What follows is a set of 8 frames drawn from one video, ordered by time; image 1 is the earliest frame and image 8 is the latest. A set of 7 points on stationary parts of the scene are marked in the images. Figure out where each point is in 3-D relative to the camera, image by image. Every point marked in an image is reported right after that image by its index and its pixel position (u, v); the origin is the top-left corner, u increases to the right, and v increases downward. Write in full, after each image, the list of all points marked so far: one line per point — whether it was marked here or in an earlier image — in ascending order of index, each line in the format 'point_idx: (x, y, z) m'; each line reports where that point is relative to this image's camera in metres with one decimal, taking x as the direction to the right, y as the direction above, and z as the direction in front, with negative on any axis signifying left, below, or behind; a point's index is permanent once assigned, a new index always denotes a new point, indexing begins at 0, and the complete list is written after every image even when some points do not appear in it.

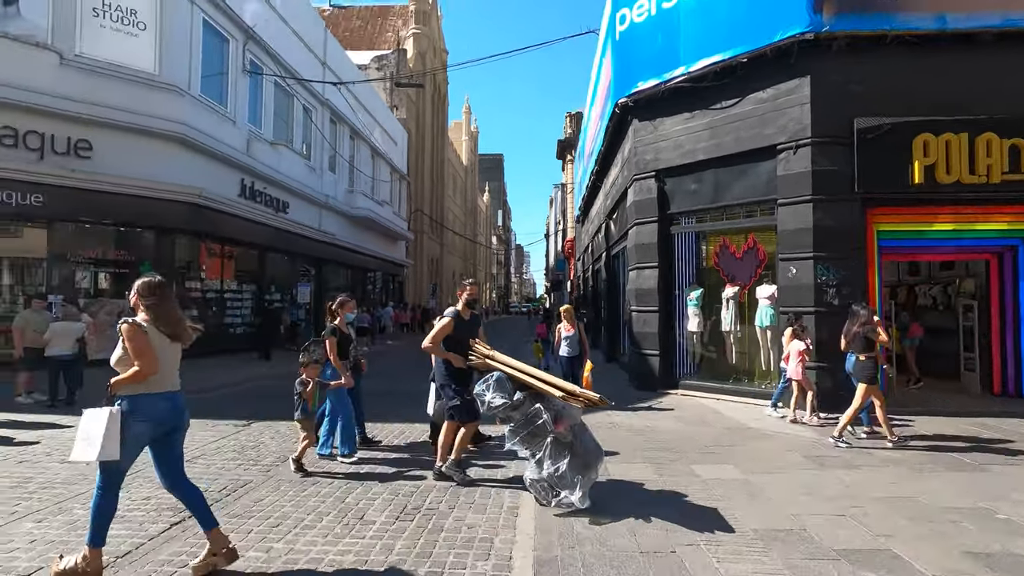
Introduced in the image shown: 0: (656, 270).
0: (+2.7, +0.3, +10.0) m
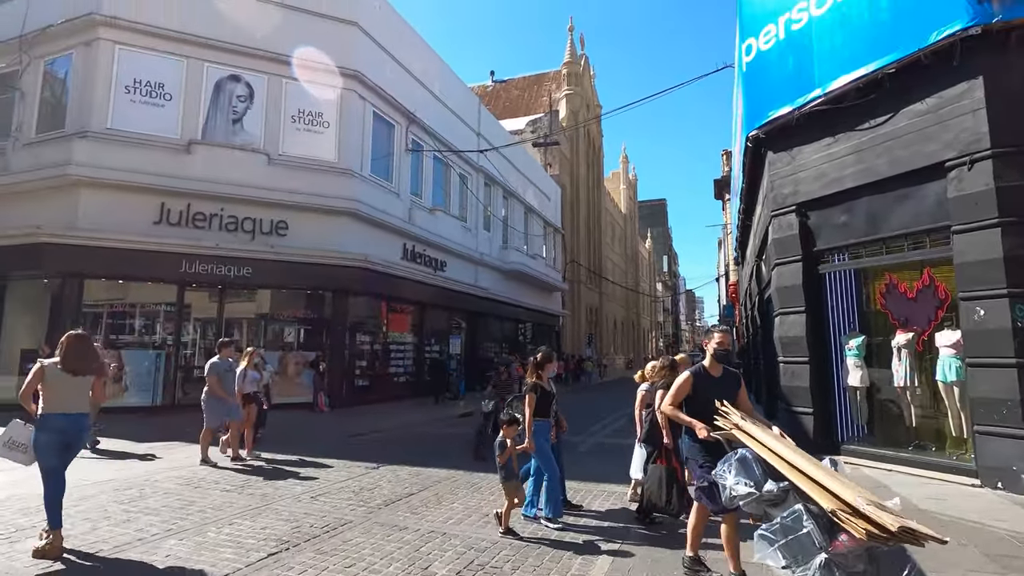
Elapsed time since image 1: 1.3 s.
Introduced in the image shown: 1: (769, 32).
0: (+4.8, -0.4, +8.8) m
1: (+4.4, +4.4, +9.2) m
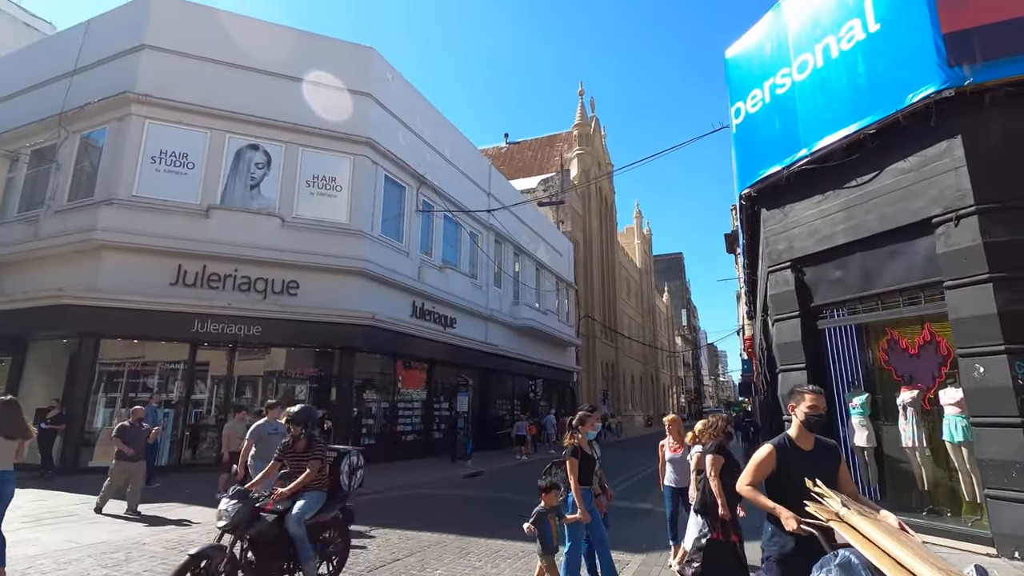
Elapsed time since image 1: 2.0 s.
0: (+4.7, -1.4, +8.6) m
1: (+4.4, +3.4, +9.5) m
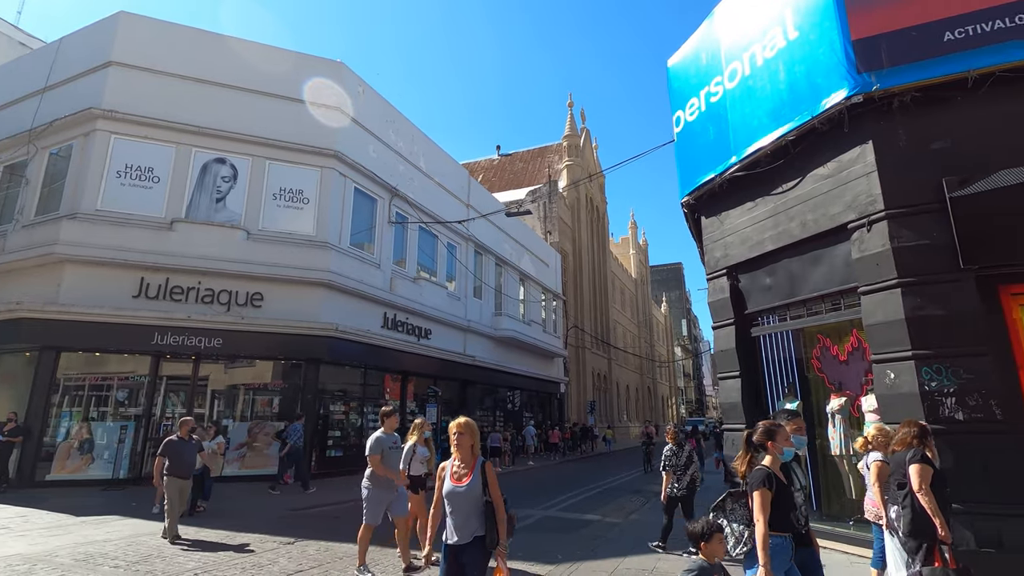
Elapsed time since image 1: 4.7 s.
0: (+3.6, -1.5, +8.6) m
1: (+3.2, +3.3, +9.6) m
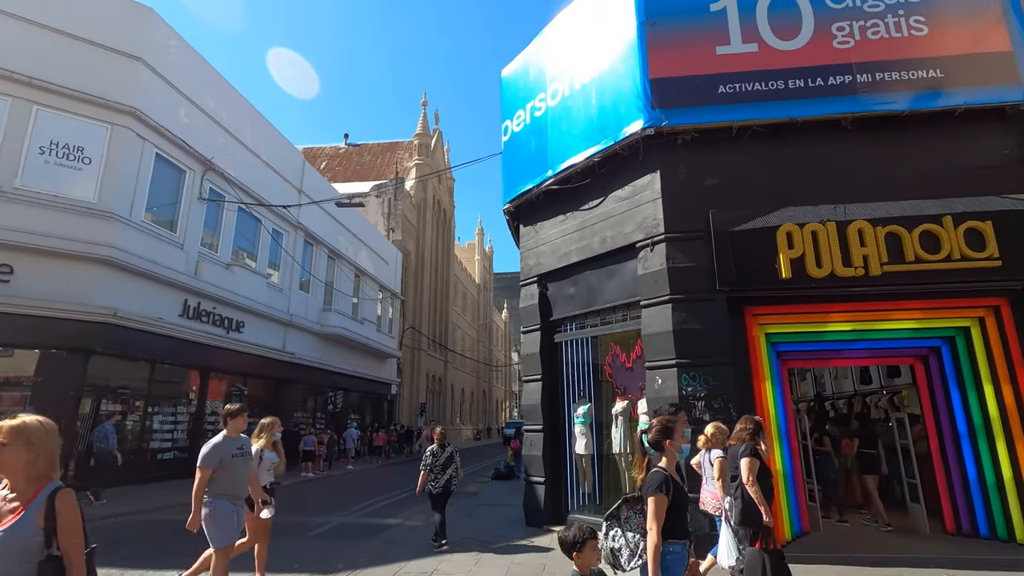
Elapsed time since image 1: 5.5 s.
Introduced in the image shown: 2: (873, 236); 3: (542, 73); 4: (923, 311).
0: (+0.5, -1.6, +9.0) m
1: (+0.1, +3.2, +9.9) m
2: (+4.6, +0.7, +6.8) m
3: (+0.5, +3.8, +9.5) m
4: (+5.6, -0.3, +7.2) m
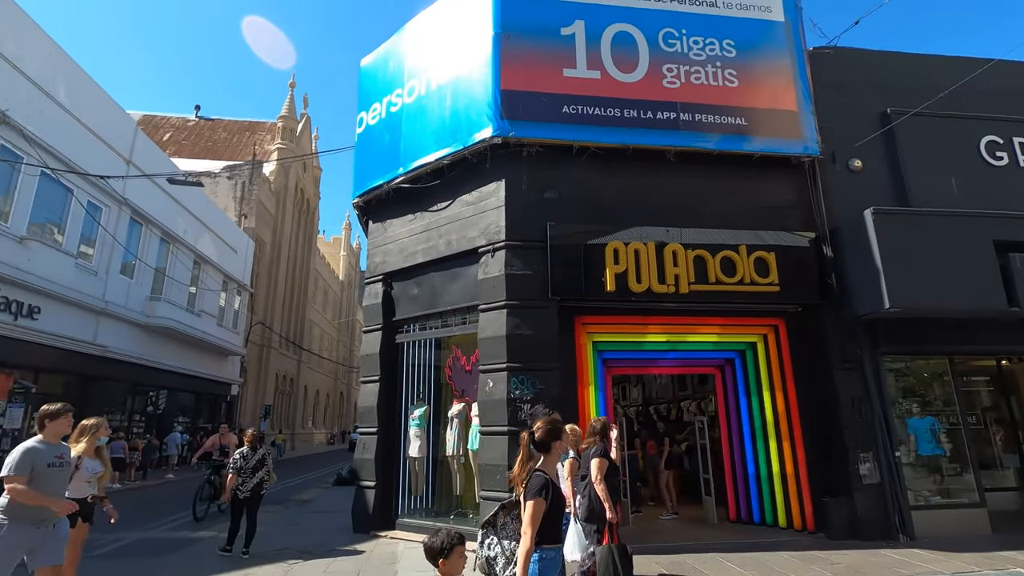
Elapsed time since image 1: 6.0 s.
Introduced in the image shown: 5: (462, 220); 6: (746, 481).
0: (-2.2, -1.6, +8.7) m
1: (-2.5, +3.2, +9.6) m
2: (+2.5, +0.4, +7.6) m
3: (-2.0, +3.8, +9.4) m
4: (+3.2, -0.6, +8.2) m
5: (-0.7, +1.0, +8.1) m
6: (+3.7, -3.0, +8.4) m
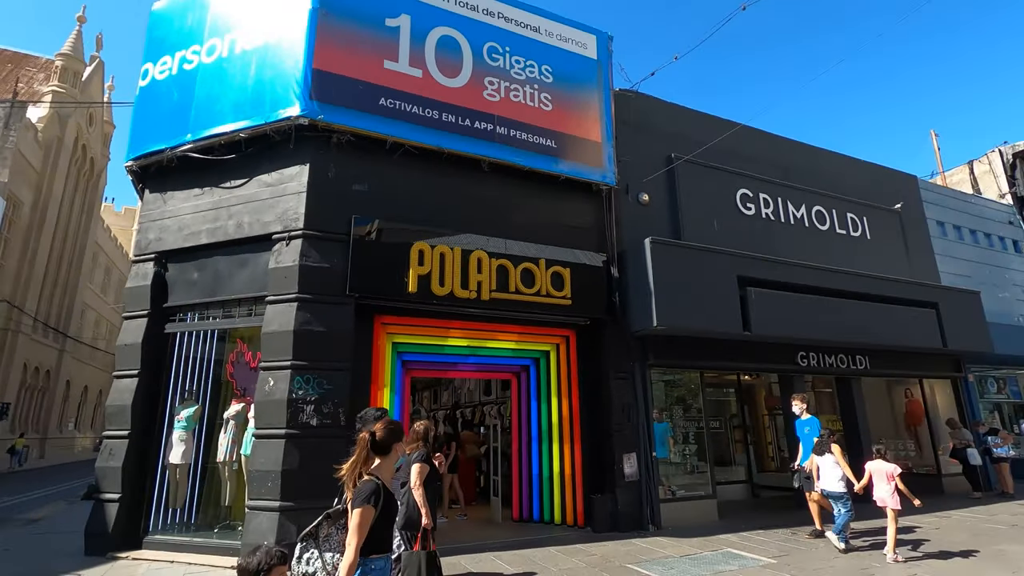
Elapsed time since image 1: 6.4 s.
0: (-5.3, -1.3, +7.5) m
1: (-5.4, +3.5, +8.4) m
2: (-0.3, +0.3, +7.9) m
3: (-4.8, +4.1, +8.3) m
4: (+0.1, -0.7, +8.6) m
5: (-3.5, +1.2, +7.4) m
6: (+0.3, -3.2, +8.9) m
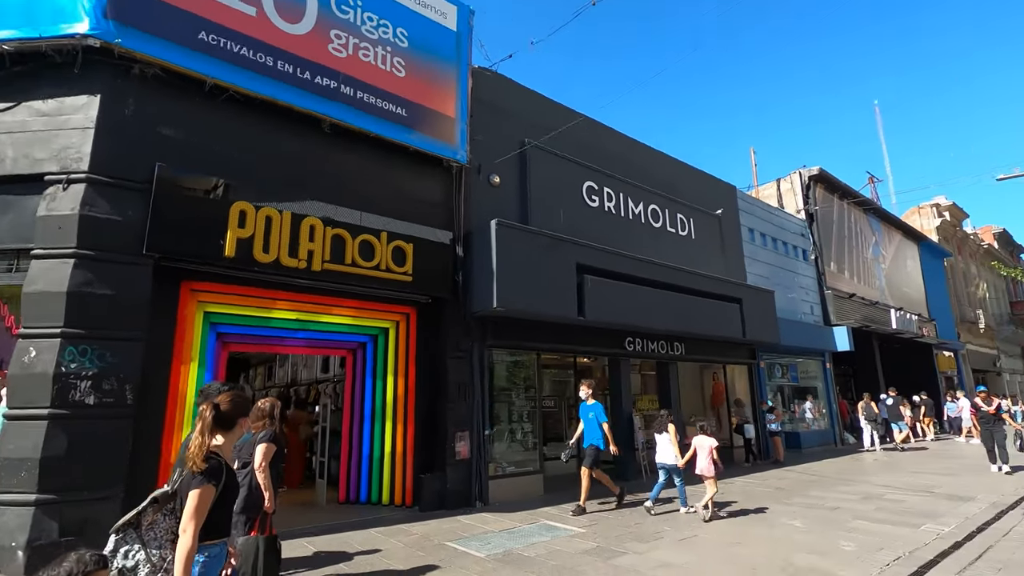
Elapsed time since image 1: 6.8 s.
0: (-7.4, -0.6, +5.8) m
1: (-7.4, +4.2, +6.4) m
2: (-2.6, +0.7, +7.3) m
3: (-6.8, +4.8, +6.5) m
4: (-2.4, -0.3, +8.2) m
5: (-5.5, +1.7, +6.0) m
6: (-2.5, -2.8, +8.6) m
